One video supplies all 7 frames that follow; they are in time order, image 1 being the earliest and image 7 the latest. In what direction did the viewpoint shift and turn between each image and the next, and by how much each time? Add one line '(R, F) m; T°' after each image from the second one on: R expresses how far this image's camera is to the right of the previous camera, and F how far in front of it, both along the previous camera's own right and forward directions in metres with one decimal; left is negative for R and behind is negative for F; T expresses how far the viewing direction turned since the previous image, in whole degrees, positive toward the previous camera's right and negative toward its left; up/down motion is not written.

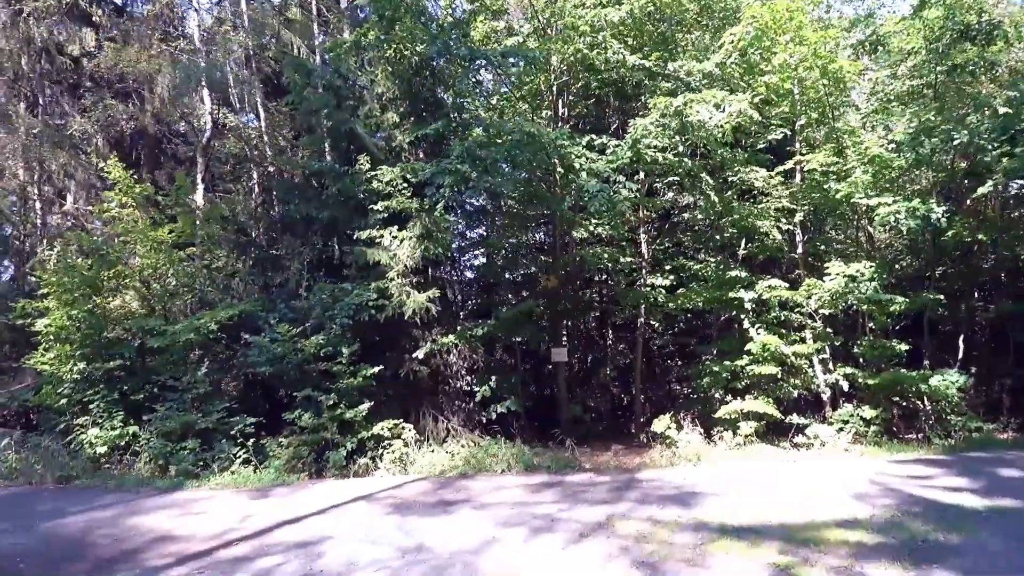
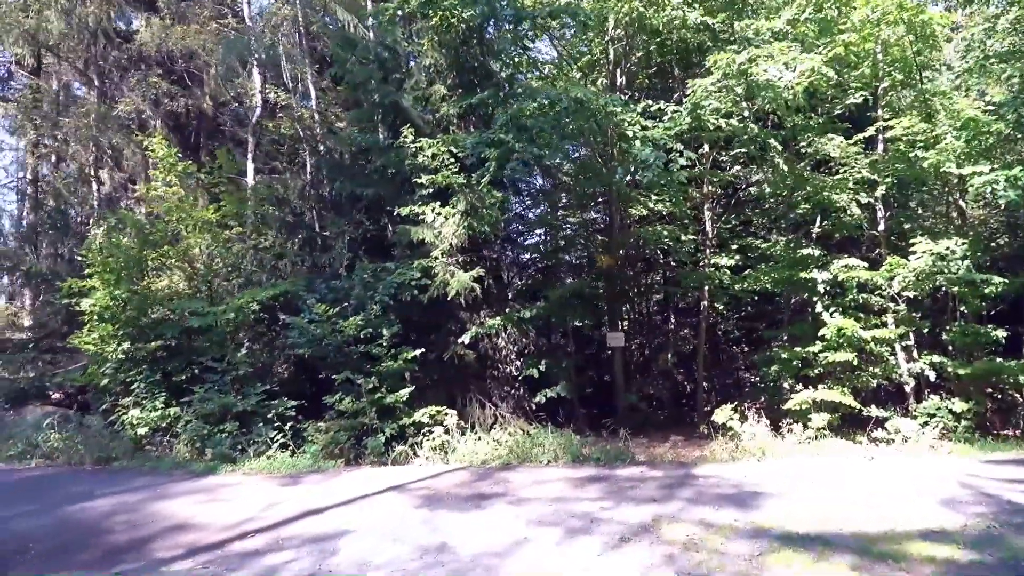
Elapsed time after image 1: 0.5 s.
(+0.3, +0.8) m; -5°
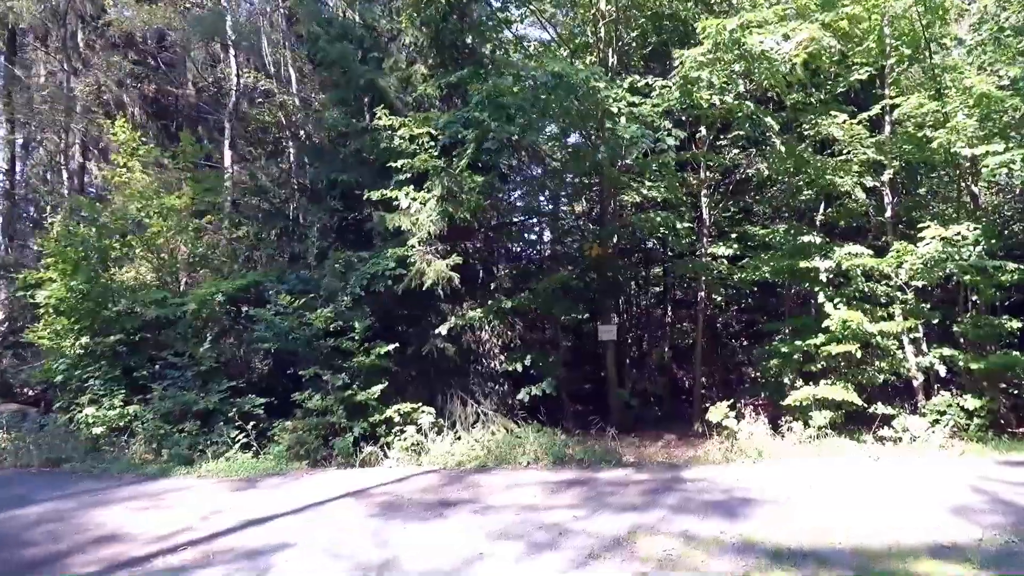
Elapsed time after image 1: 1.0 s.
(+0.4, +0.7) m; -1°
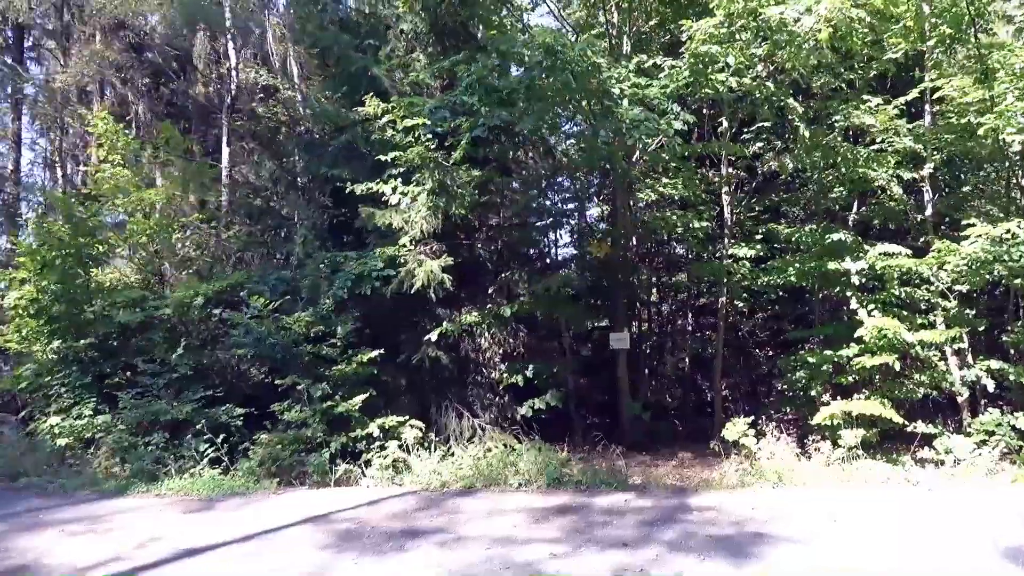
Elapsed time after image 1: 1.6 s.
(+0.5, +0.9) m; -3°
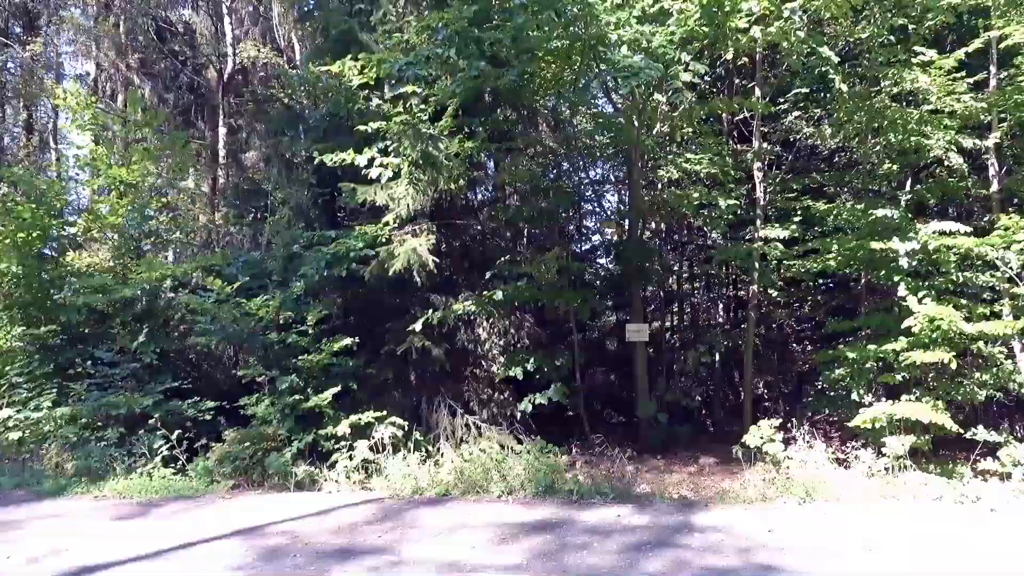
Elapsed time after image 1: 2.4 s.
(+0.7, +1.2) m; -4°
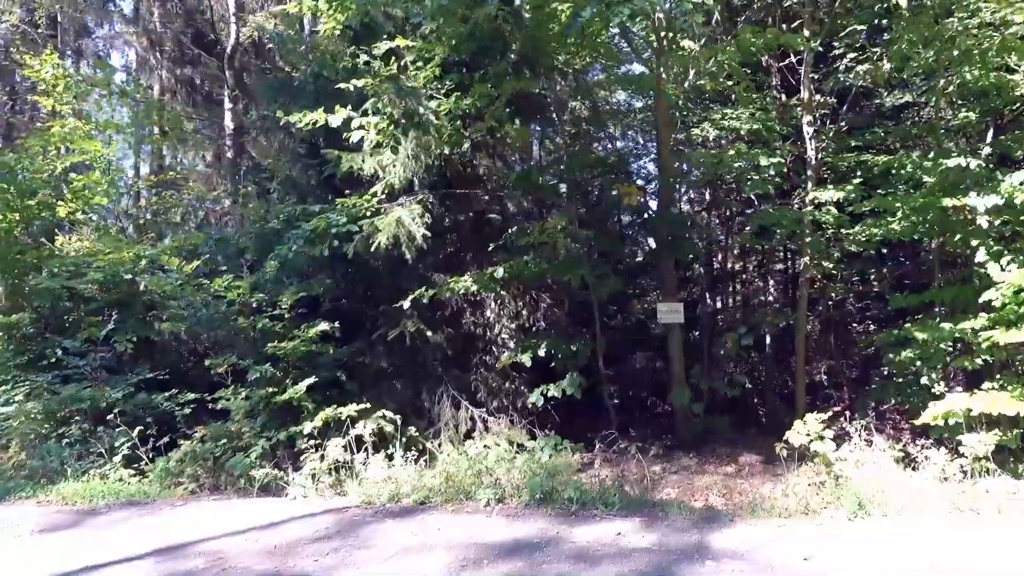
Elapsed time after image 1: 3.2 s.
(+0.7, +1.2) m; -5°
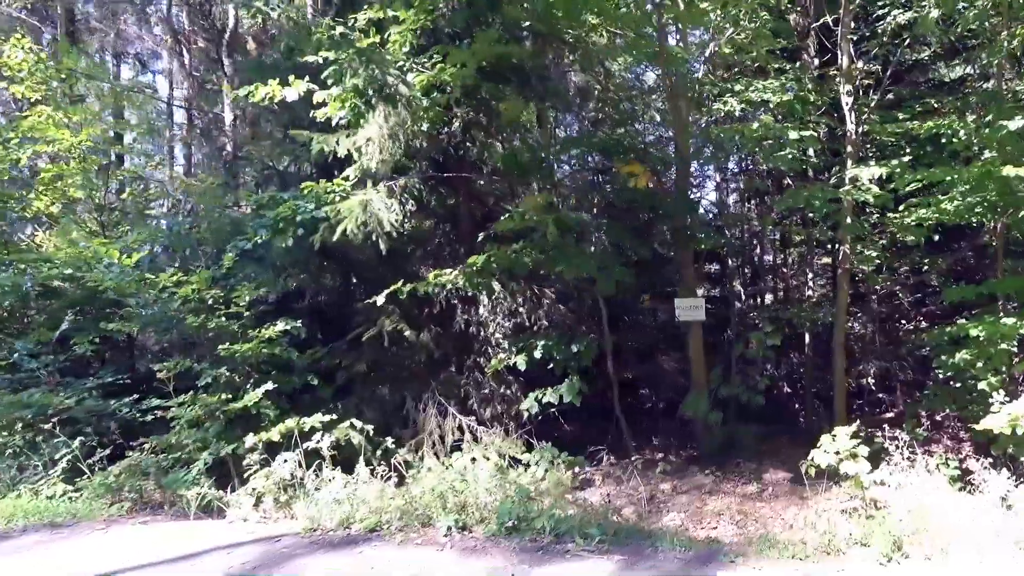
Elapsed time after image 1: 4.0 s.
(+0.7, +1.0) m; -4°
